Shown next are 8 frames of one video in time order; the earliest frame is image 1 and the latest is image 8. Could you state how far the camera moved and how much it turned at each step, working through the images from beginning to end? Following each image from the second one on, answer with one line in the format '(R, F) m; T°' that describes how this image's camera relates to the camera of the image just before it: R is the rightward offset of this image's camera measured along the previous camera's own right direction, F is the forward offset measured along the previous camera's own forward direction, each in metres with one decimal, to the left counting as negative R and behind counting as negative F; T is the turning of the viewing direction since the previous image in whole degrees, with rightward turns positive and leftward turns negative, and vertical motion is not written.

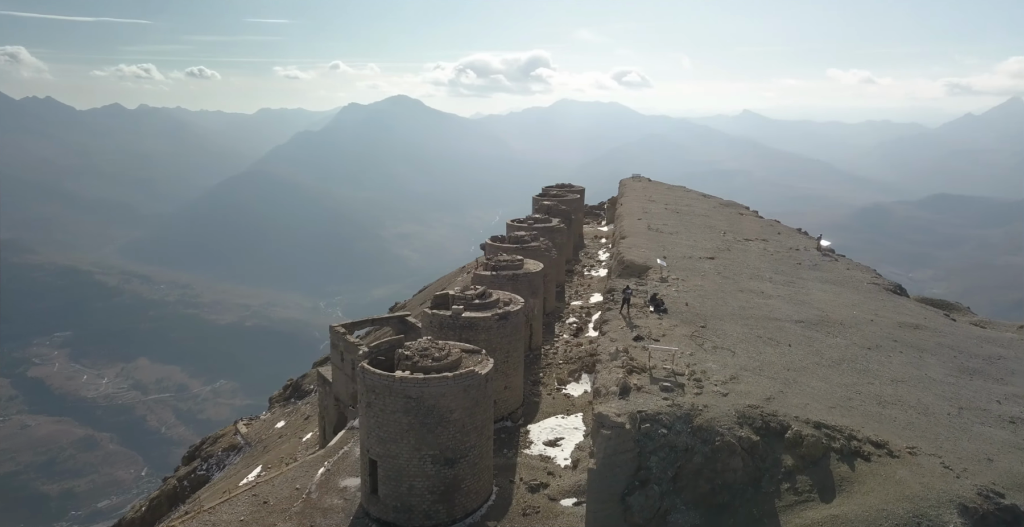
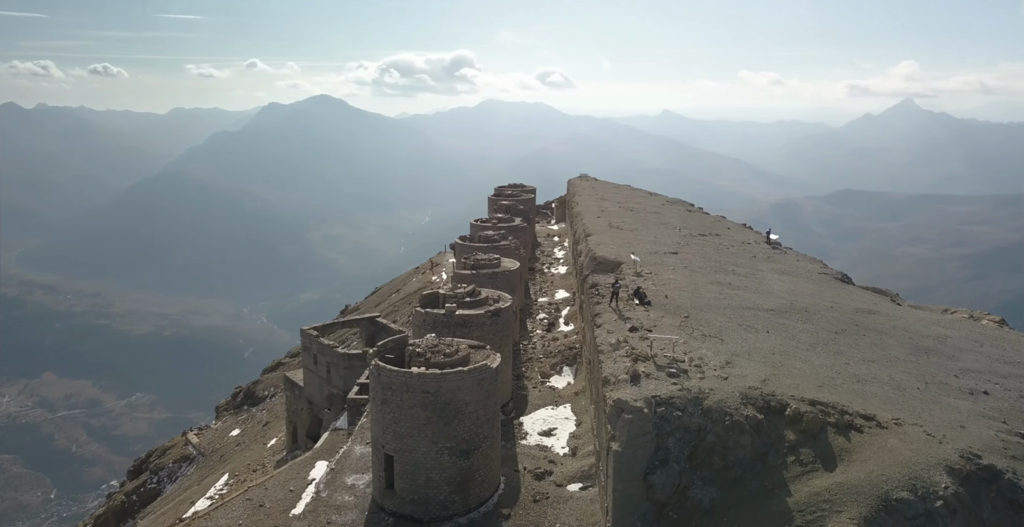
(-1.2, -0.4) m; +5°
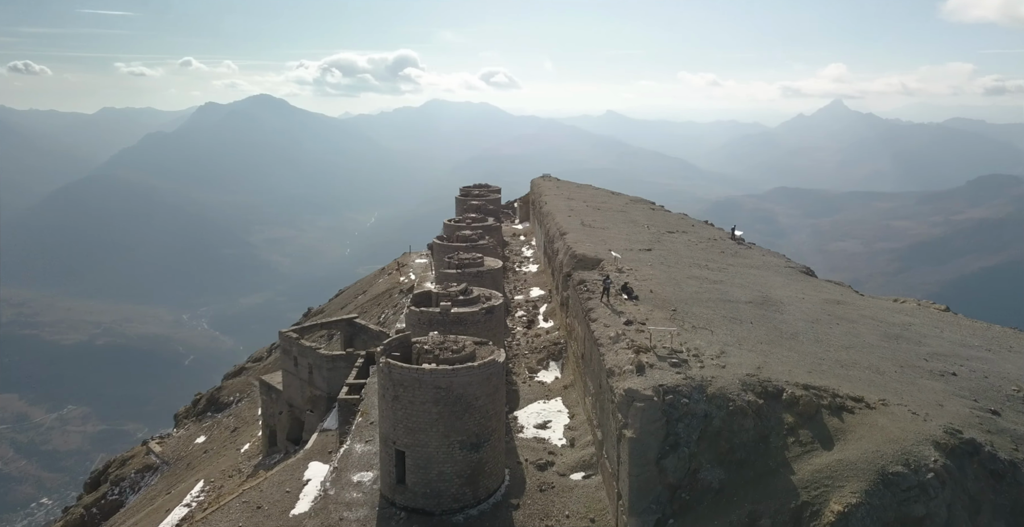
(-0.9, -0.3) m; +4°
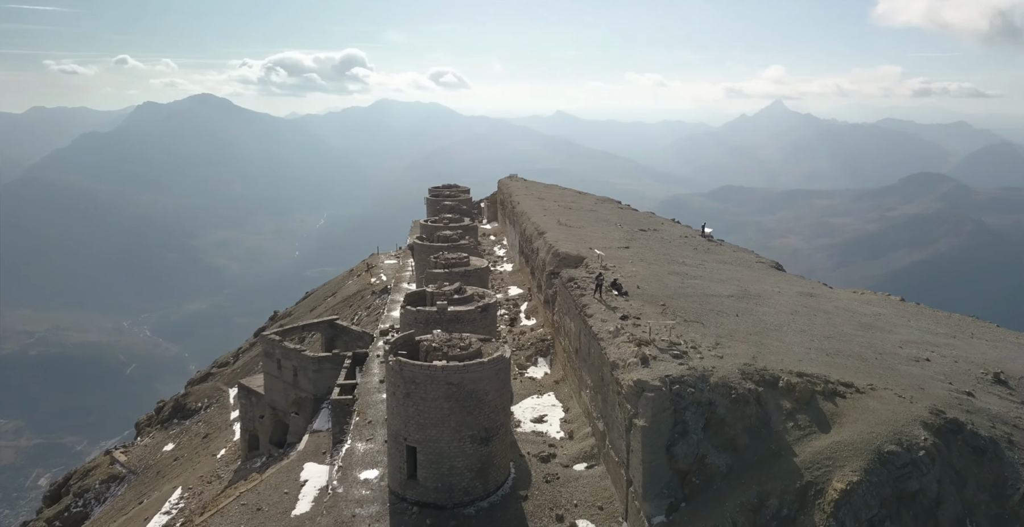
(-0.9, -0.3) m; +4°
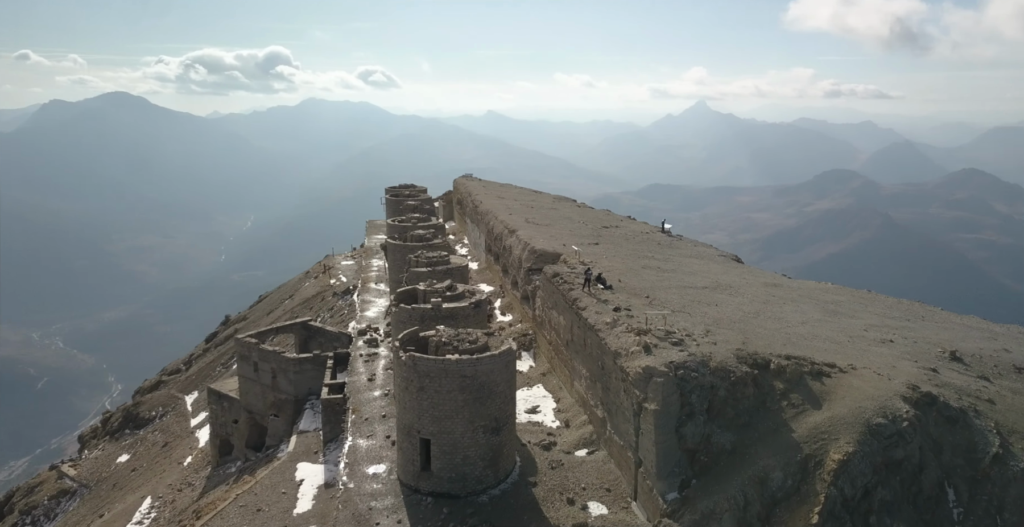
(-1.2, -0.4) m; +5°
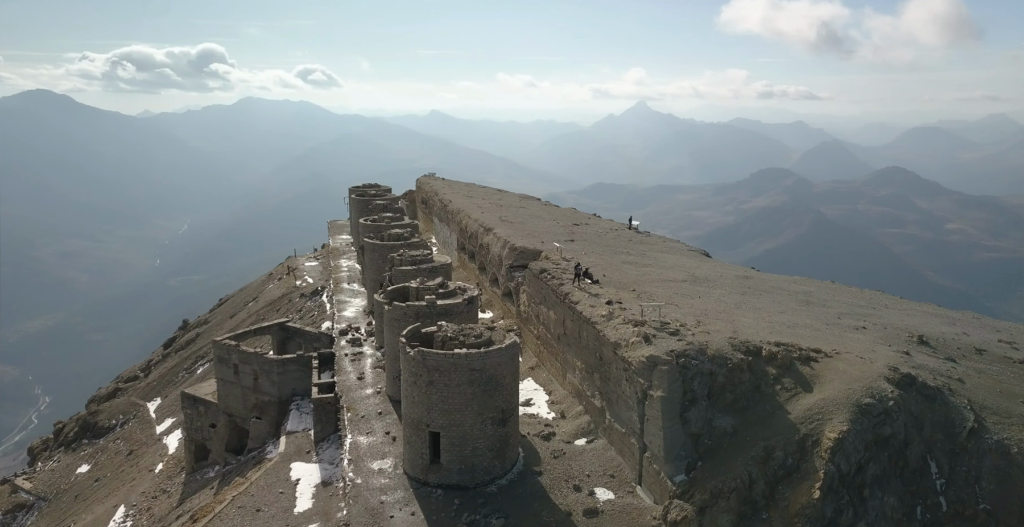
(-1.0, -0.3) m; +4°
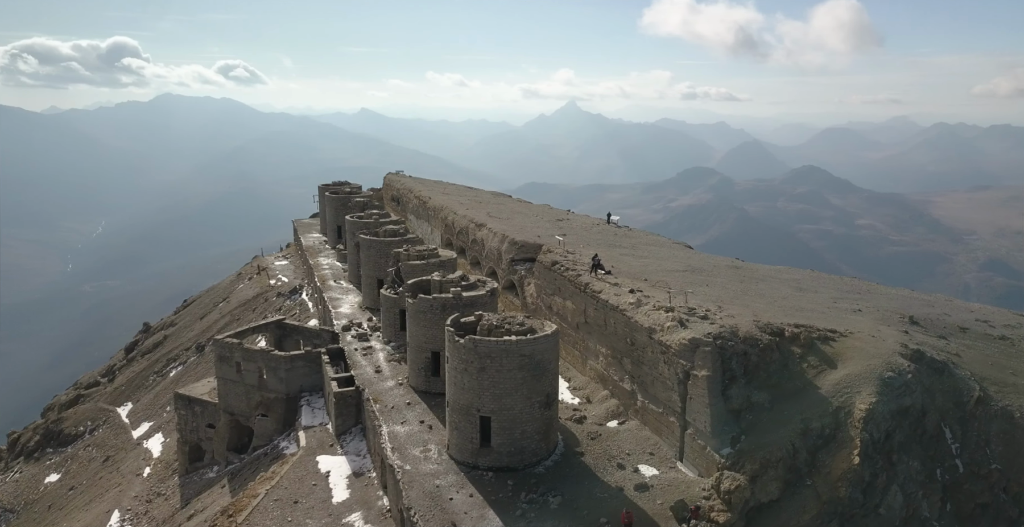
(-1.9, -0.4) m; +5°
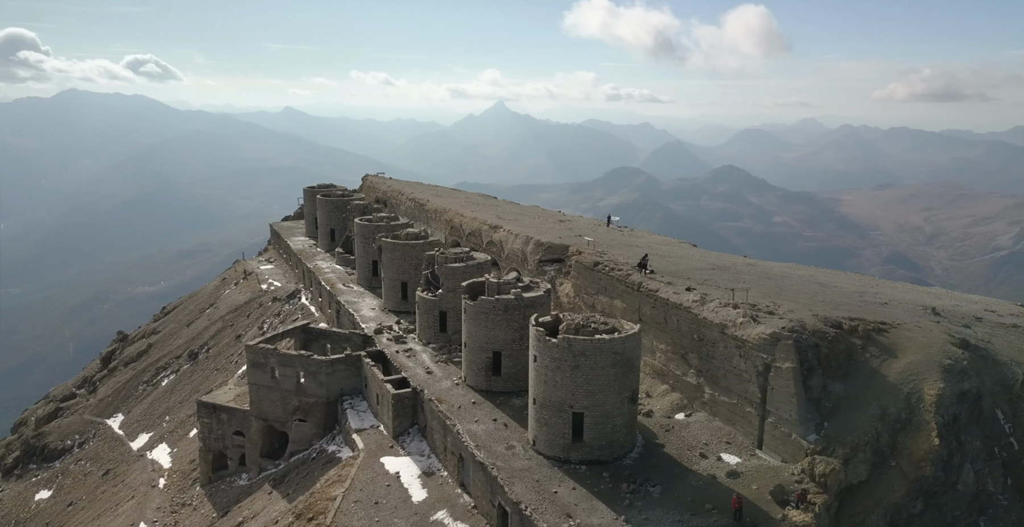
(-2.7, -0.3) m; +5°
